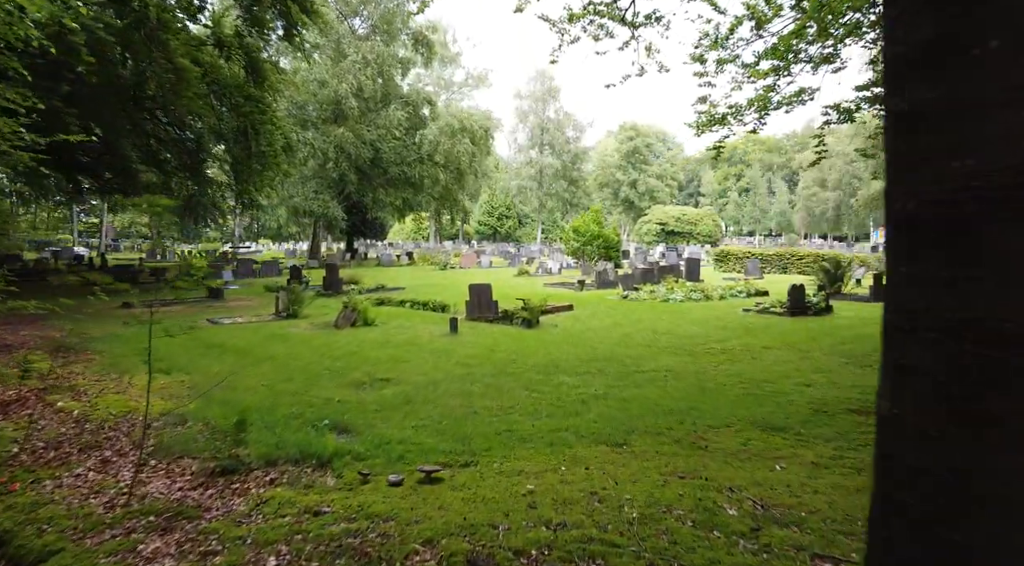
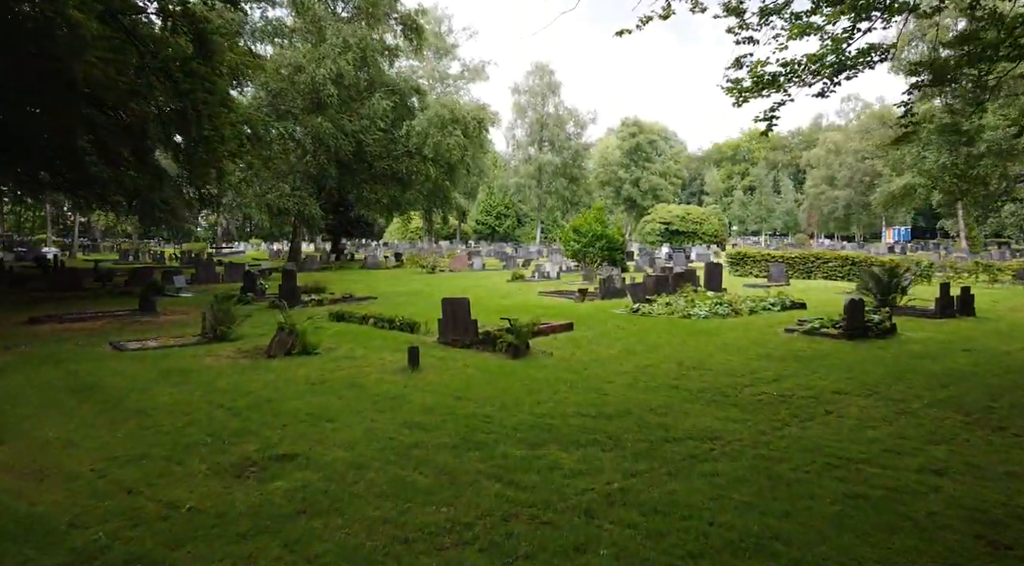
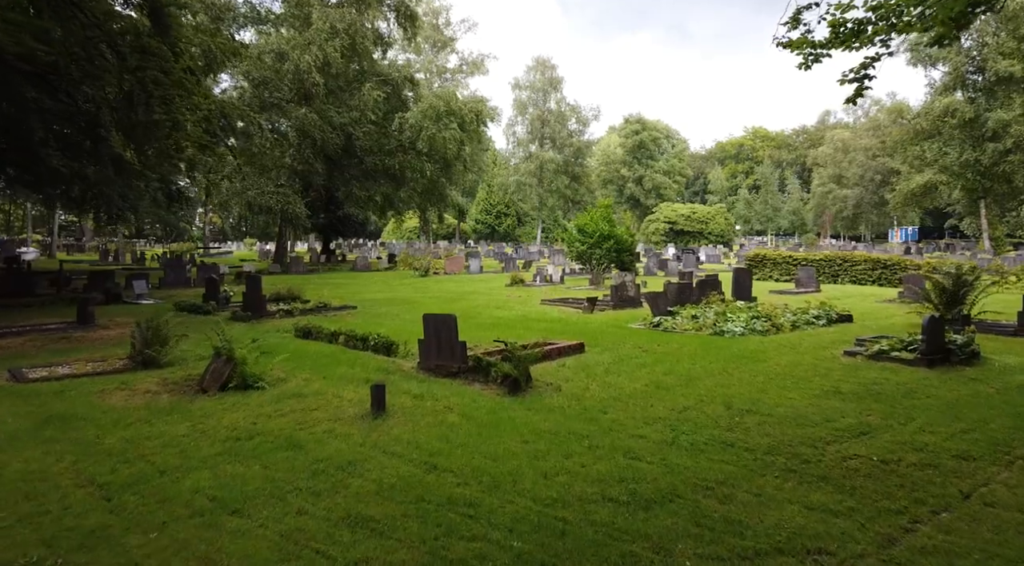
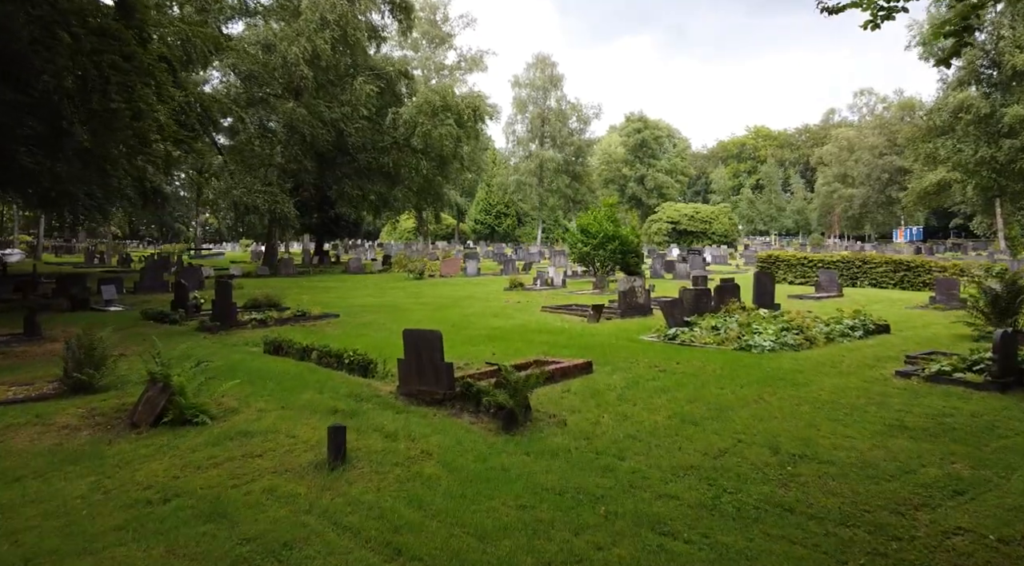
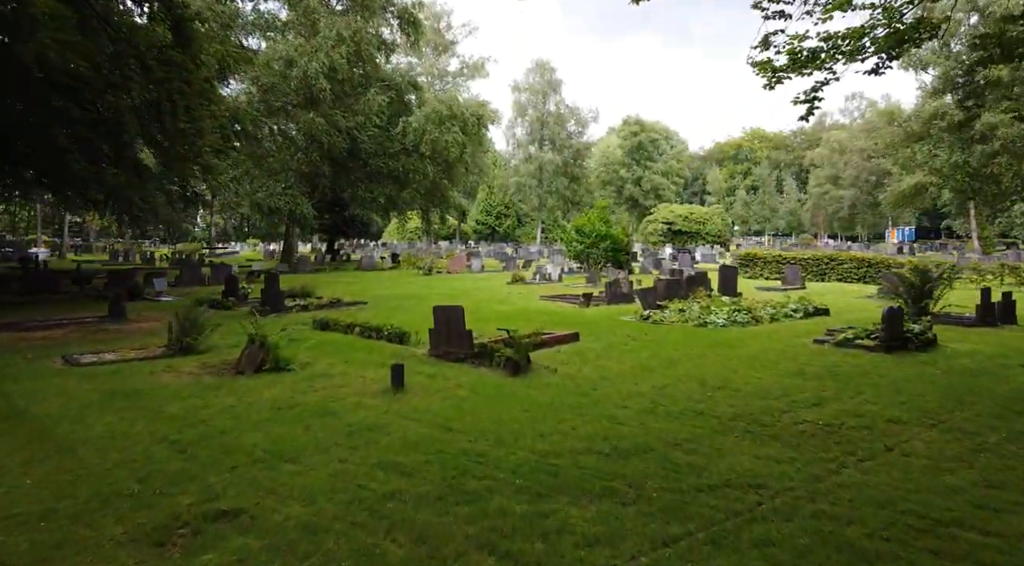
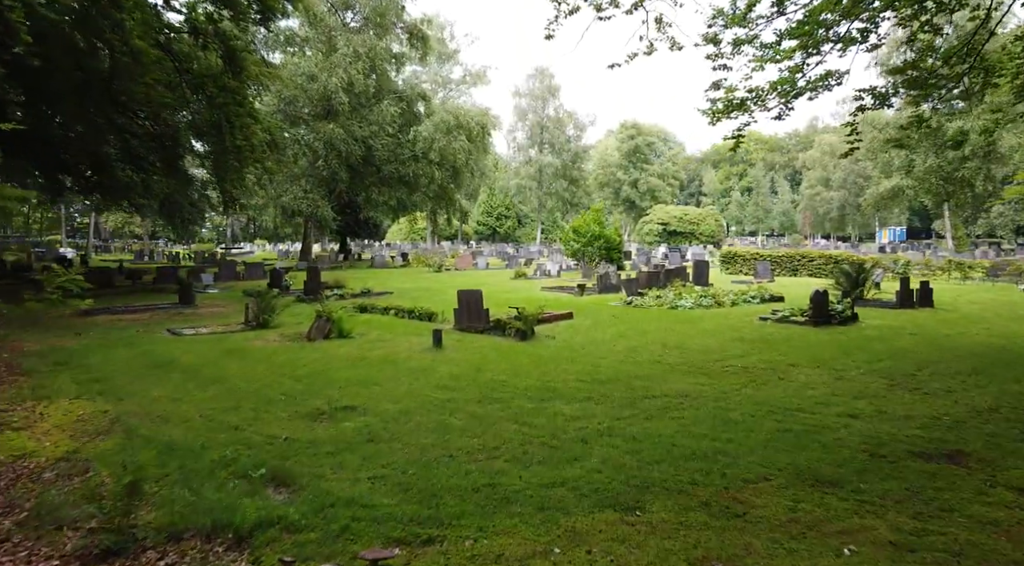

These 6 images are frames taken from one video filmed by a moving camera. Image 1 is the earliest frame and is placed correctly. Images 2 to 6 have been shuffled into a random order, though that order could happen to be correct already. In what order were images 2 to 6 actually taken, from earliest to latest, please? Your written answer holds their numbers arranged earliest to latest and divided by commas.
6, 2, 5, 3, 4
